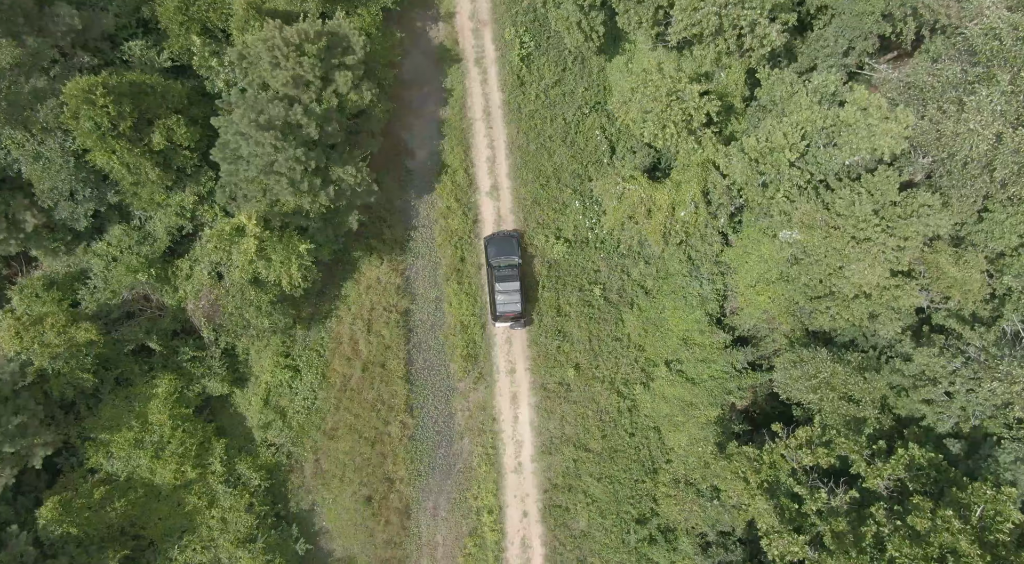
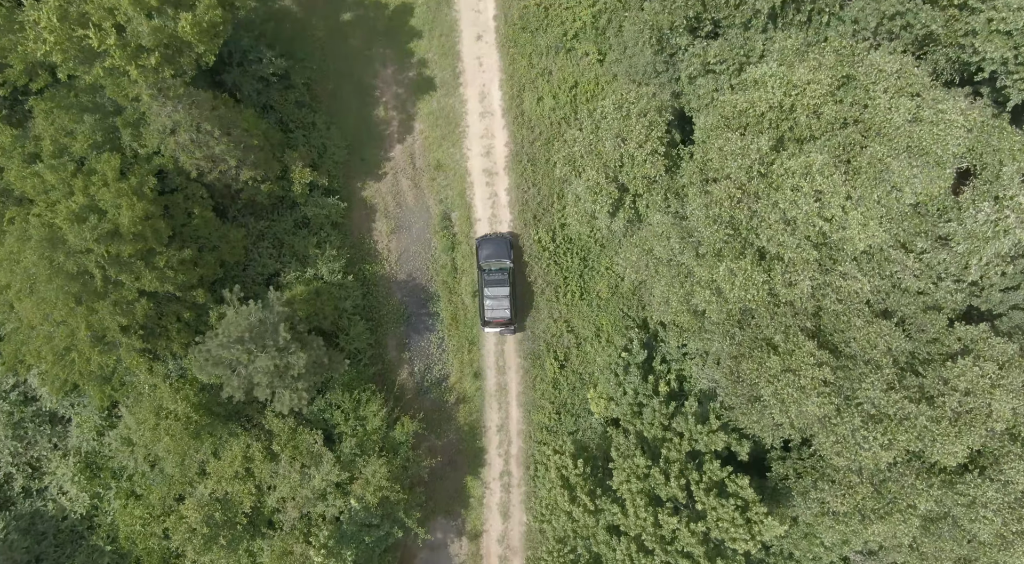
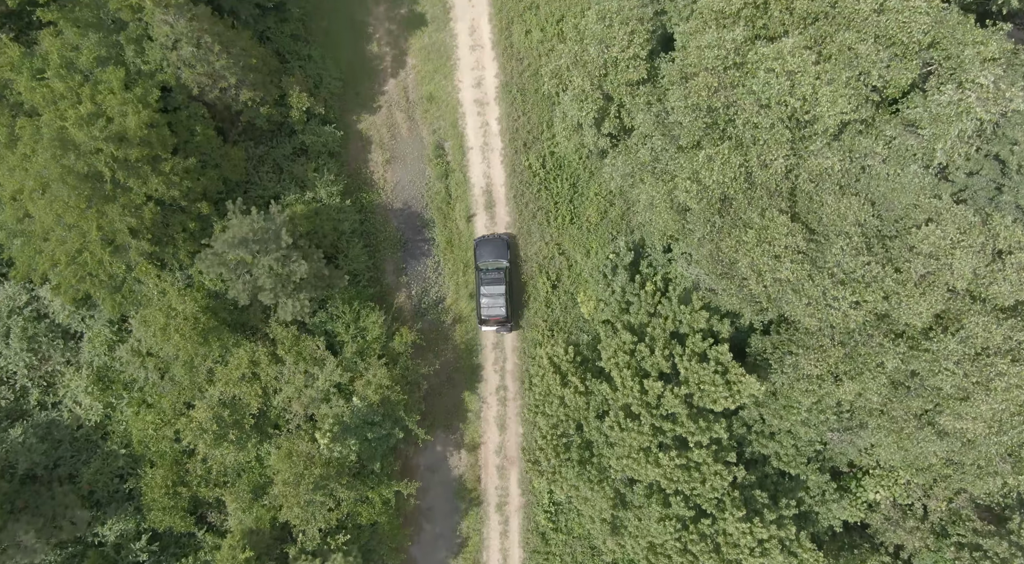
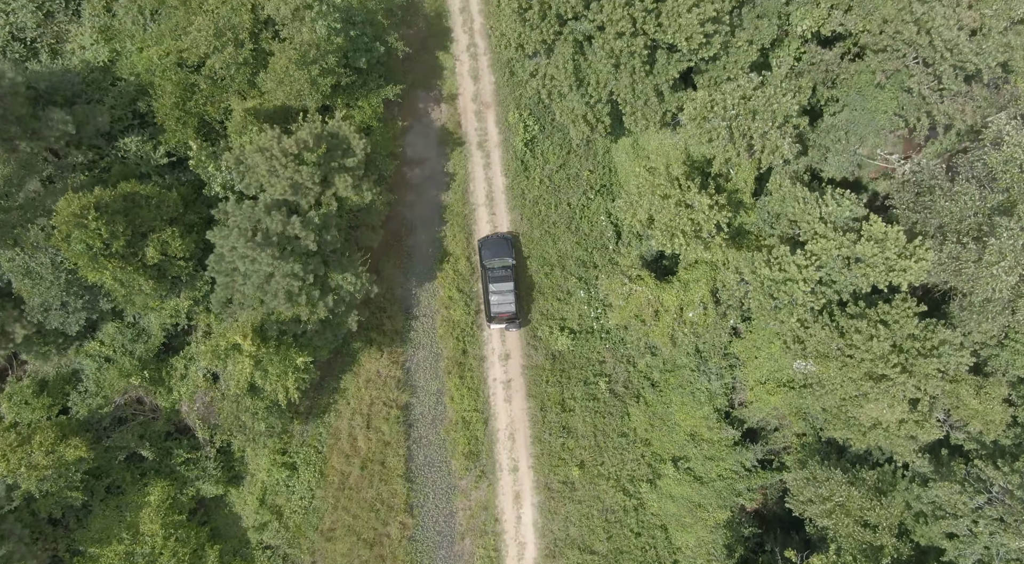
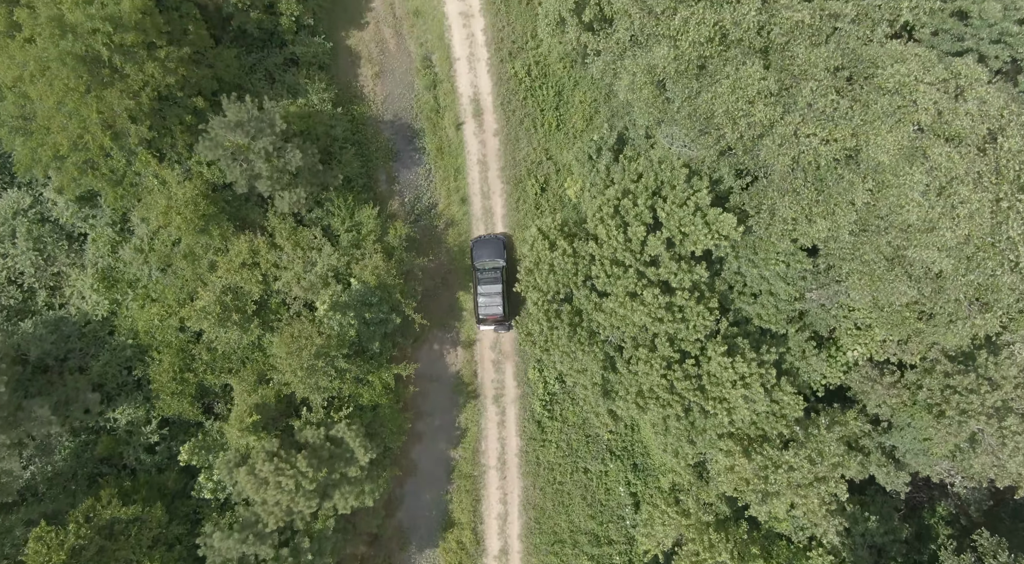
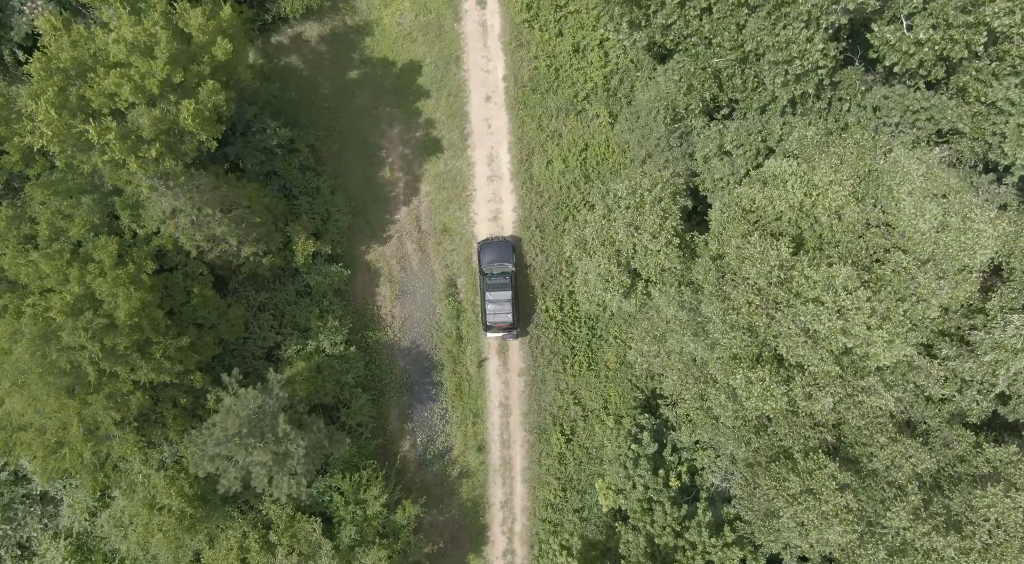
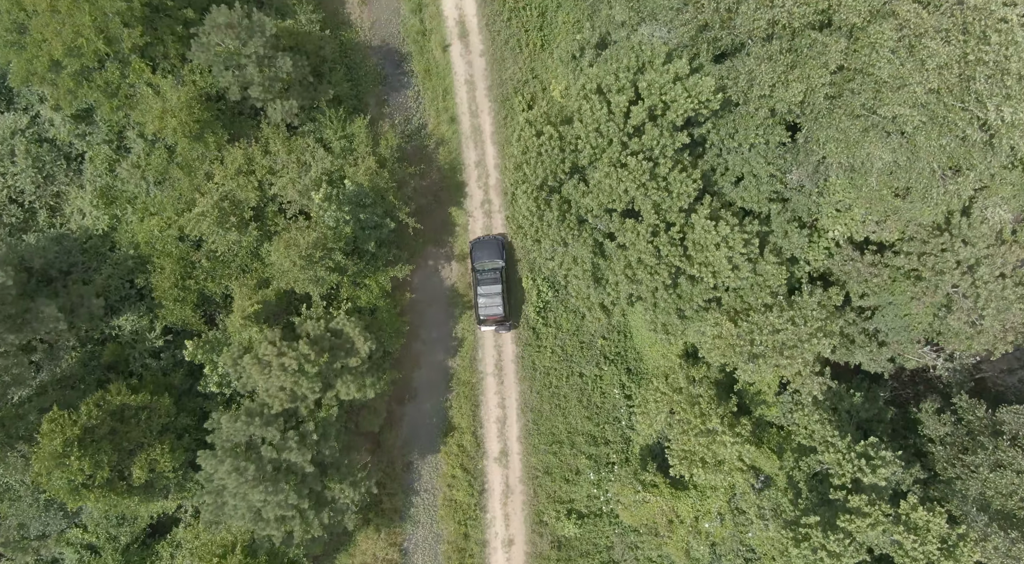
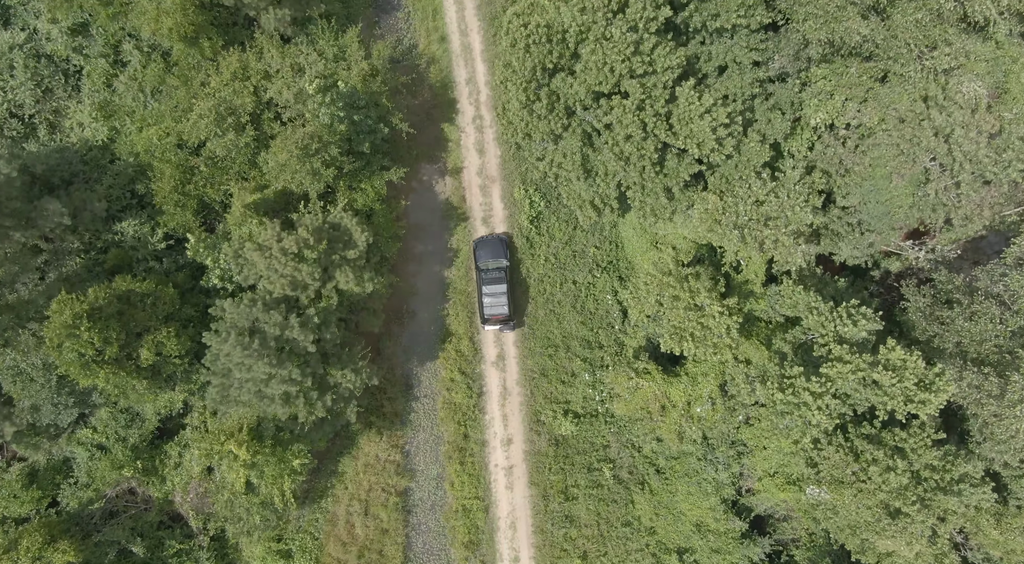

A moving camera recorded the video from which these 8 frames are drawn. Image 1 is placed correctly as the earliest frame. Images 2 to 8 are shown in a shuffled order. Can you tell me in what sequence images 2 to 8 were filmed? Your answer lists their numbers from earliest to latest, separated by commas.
4, 8, 7, 5, 3, 2, 6
